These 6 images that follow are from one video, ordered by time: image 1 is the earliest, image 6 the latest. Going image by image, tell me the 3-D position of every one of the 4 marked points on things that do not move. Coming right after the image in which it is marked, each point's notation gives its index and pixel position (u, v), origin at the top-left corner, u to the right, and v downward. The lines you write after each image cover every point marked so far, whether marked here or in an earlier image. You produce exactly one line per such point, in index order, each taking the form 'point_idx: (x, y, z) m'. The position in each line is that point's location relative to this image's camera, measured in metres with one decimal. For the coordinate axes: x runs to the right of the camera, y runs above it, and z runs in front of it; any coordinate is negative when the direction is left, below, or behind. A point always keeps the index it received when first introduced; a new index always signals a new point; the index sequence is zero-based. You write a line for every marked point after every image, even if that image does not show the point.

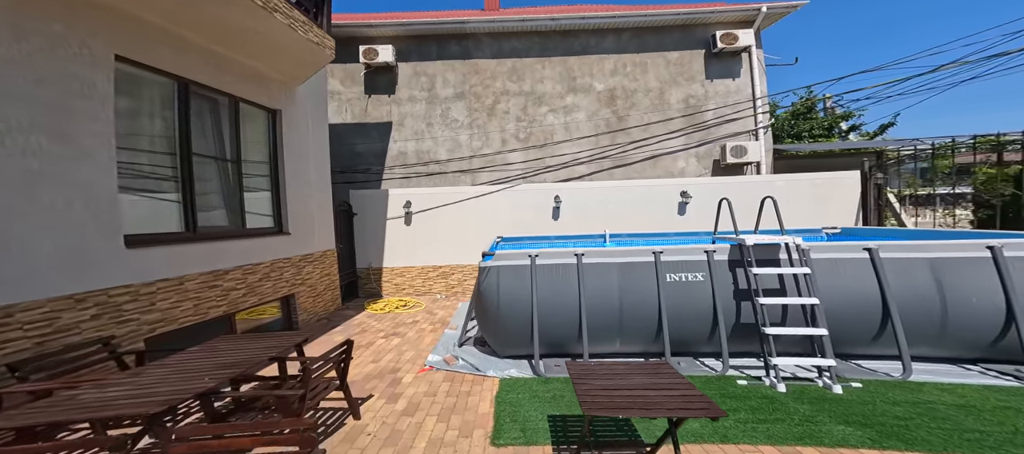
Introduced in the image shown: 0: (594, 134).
0: (+2.1, +2.3, +10.7) m
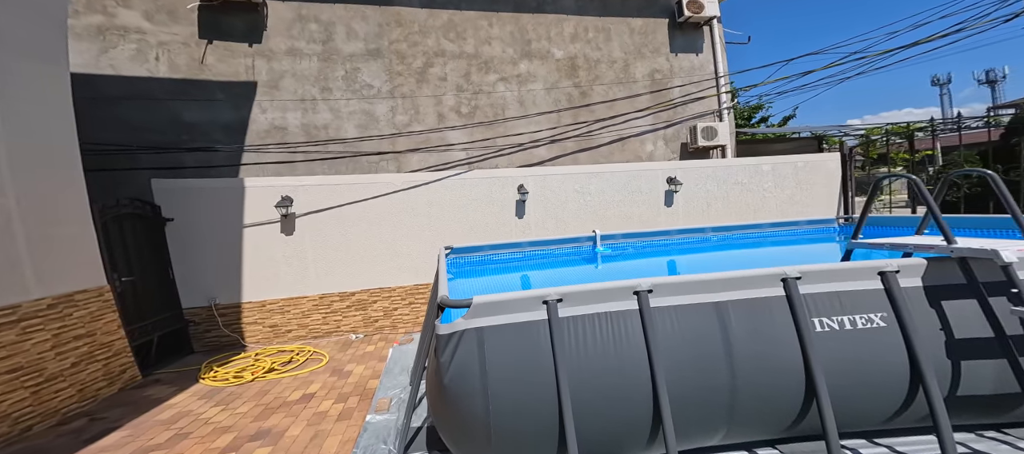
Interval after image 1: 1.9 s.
0: (+0.9, +2.3, +8.5) m
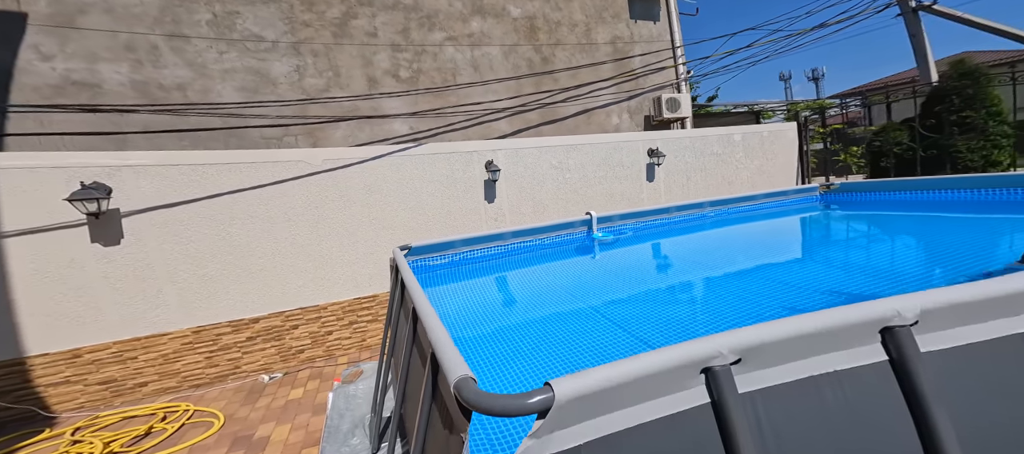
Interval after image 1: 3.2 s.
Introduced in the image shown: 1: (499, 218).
0: (0.0, +2.5, +7.1) m
1: (-0.2, +0.1, +5.7) m
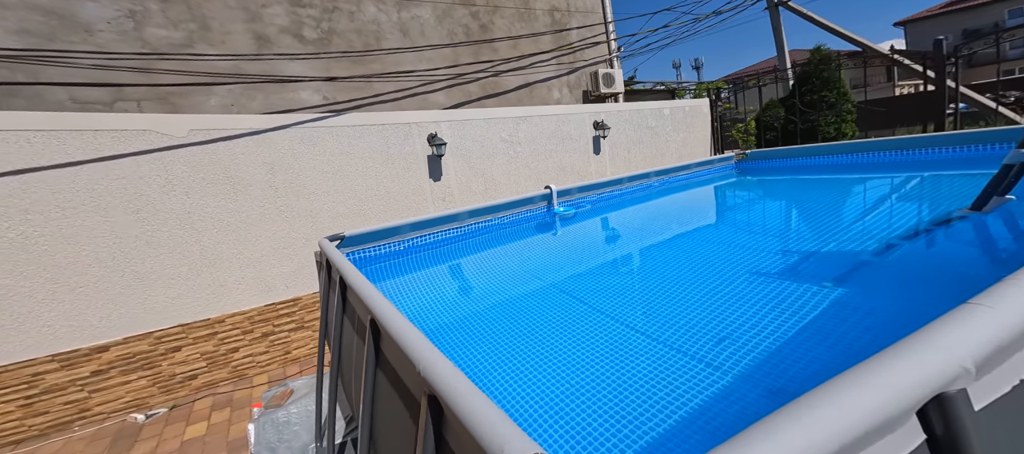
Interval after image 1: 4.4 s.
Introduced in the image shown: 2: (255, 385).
0: (-1.0, +2.7, +6.4) m
1: (-0.8, +0.3, +5.1) m
2: (-2.3, -1.4, +3.9) m
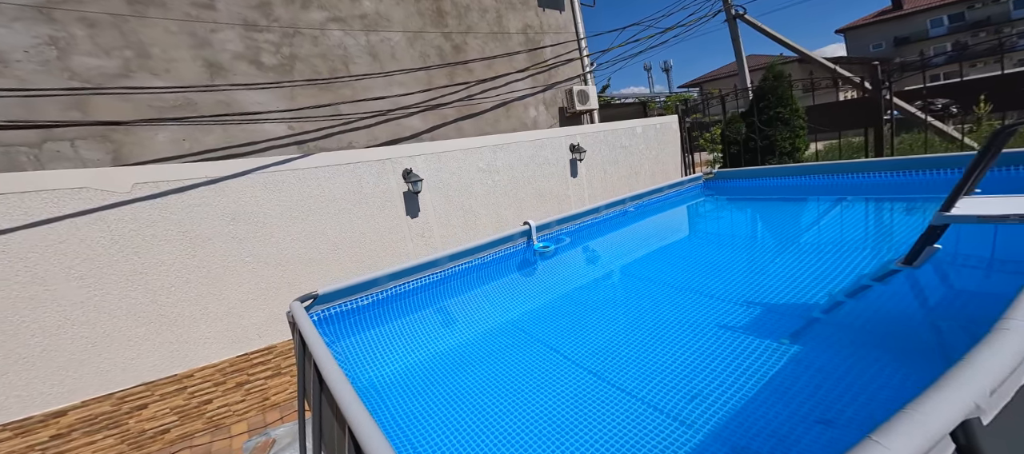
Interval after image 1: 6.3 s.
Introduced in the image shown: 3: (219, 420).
0: (-1.3, +2.4, +6.4) m
1: (-1.1, -0.1, +5.0) m
2: (-2.5, -1.9, +3.9) m
3: (-2.6, -1.8, +4.0) m
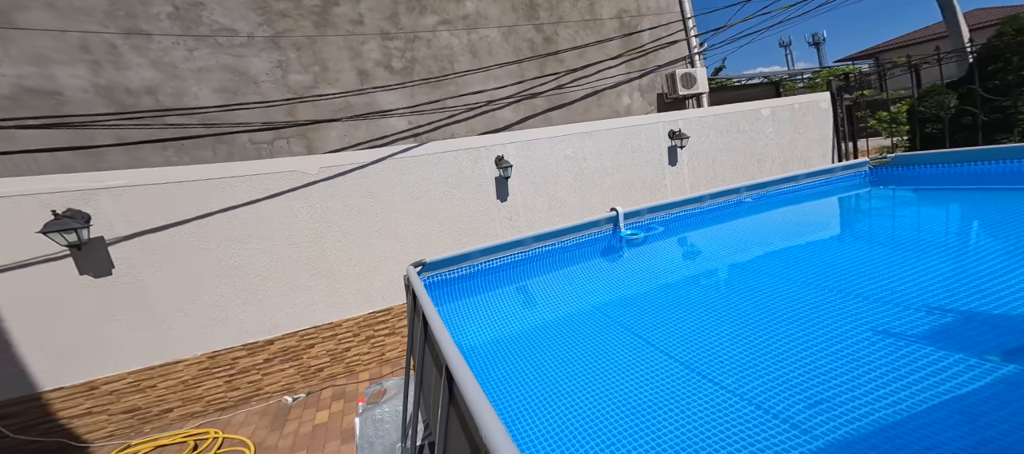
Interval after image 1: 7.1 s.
0: (+0.1, +2.6, +6.7) m
1: (0.0, +0.1, +5.4) m
2: (-1.7, -1.7, +4.6) m
3: (-1.8, -1.6, +4.8) m
